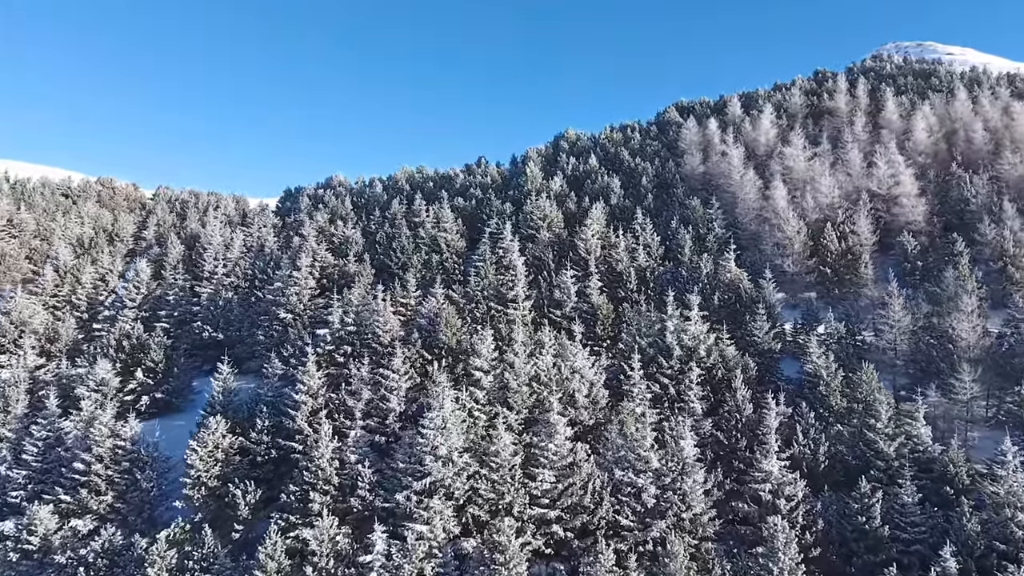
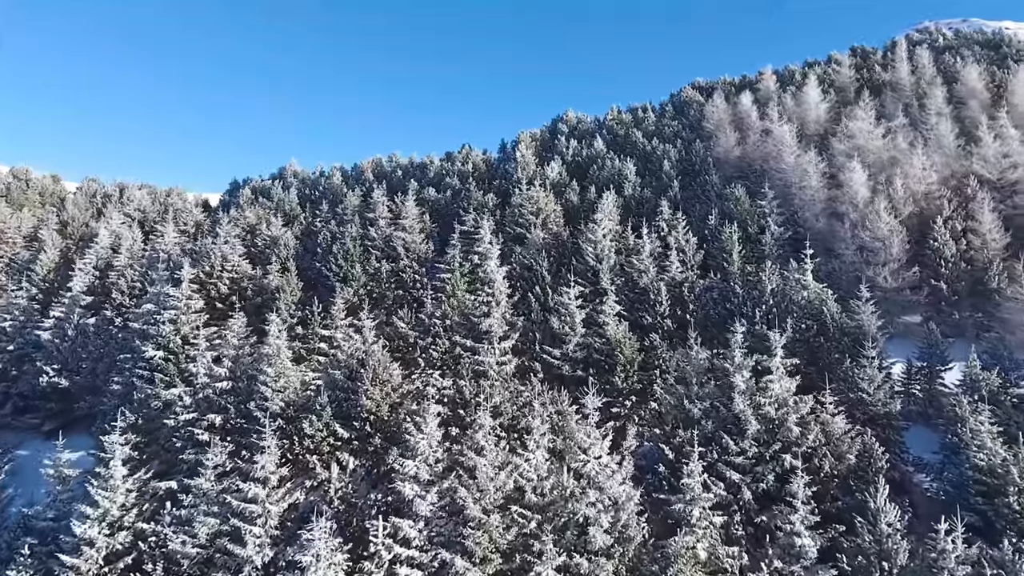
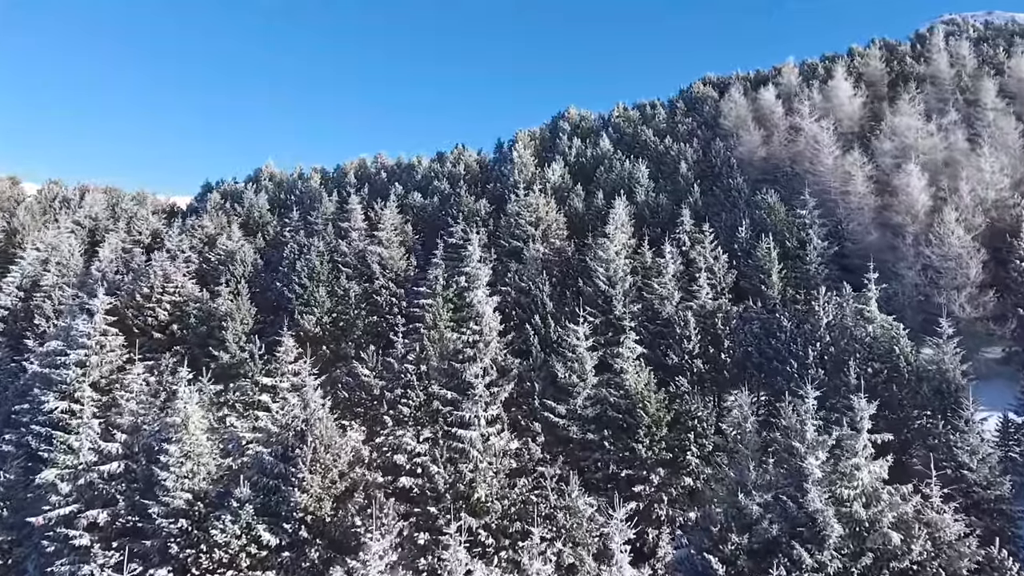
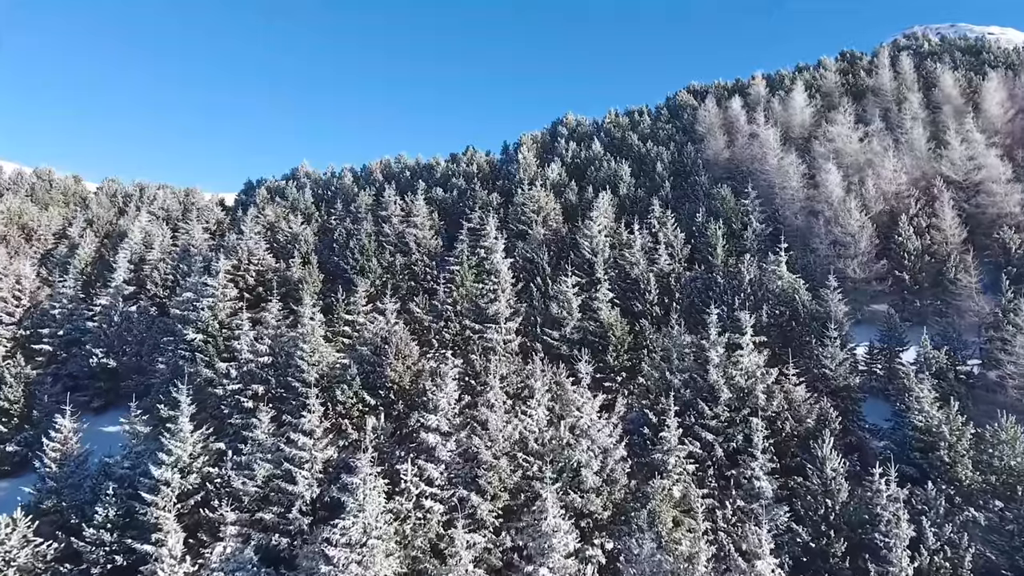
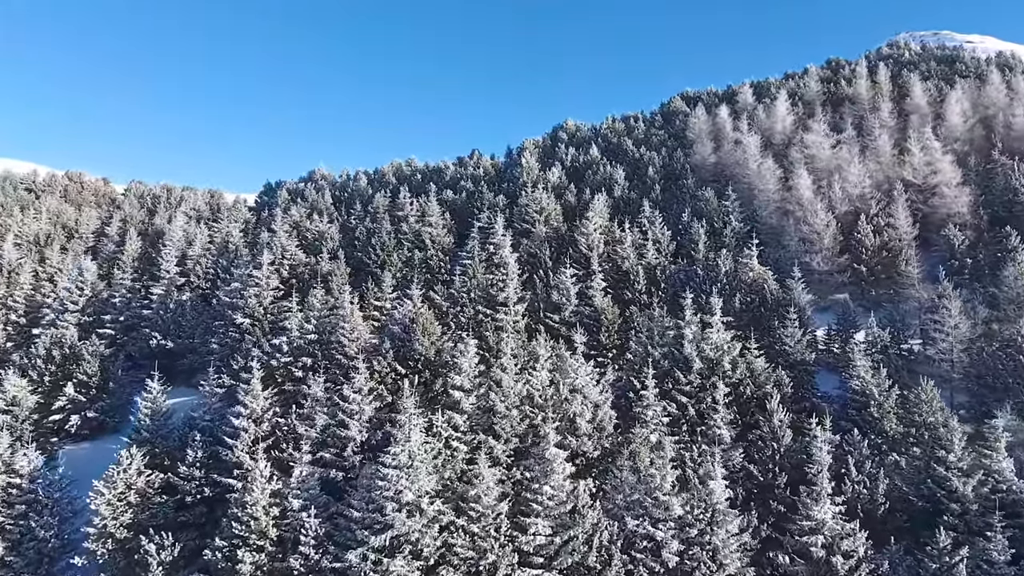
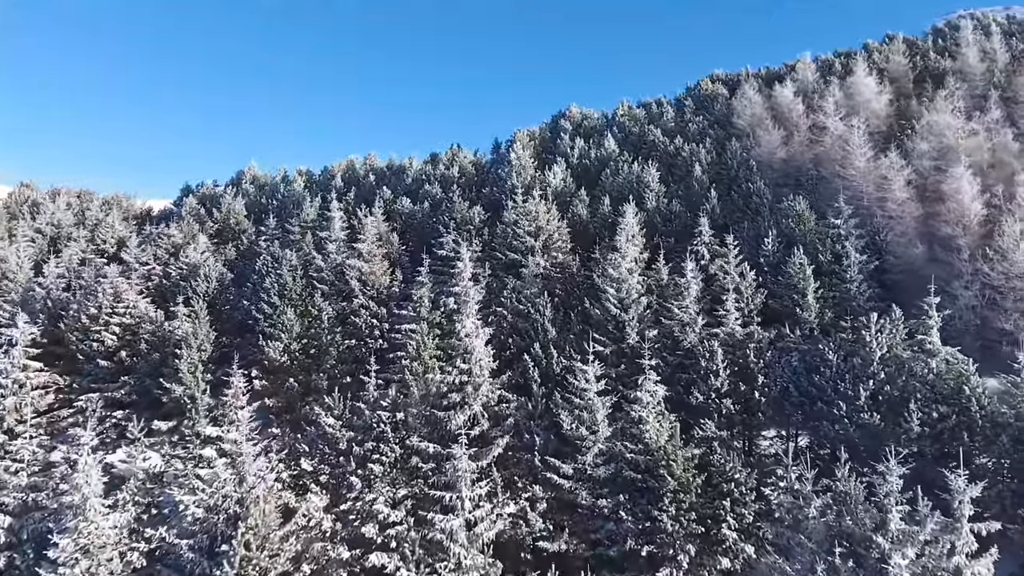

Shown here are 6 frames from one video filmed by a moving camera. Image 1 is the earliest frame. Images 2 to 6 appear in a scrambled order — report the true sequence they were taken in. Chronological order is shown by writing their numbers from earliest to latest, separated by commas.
5, 4, 2, 3, 6
